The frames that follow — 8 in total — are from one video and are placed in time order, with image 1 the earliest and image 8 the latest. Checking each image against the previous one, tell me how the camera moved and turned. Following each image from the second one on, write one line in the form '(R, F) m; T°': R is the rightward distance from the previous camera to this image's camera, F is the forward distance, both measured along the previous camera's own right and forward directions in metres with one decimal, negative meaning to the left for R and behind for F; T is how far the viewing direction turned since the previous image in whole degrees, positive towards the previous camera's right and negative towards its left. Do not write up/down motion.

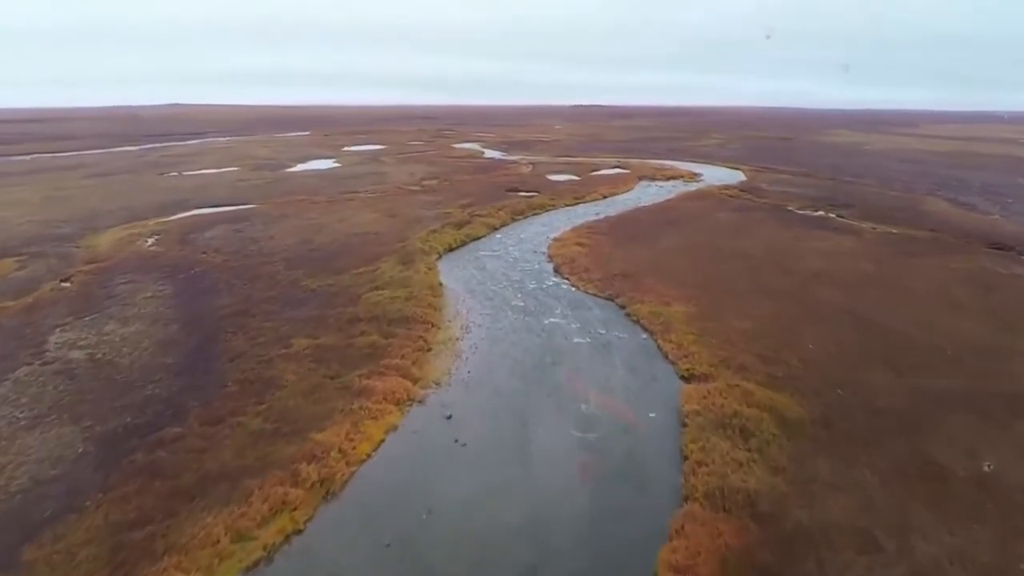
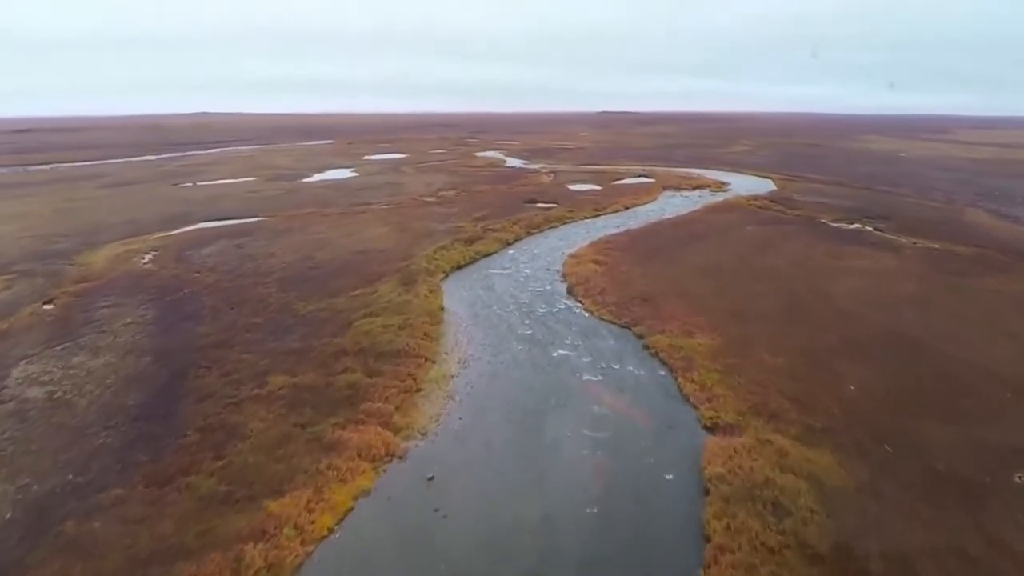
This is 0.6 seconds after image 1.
(+0.4, +2.1) m; -1°
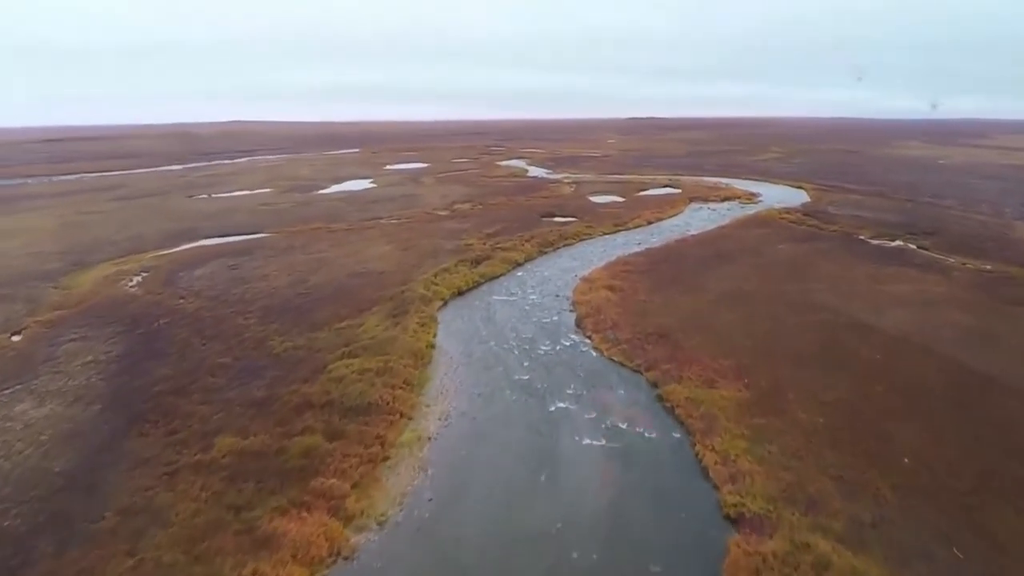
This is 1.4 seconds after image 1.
(+0.5, +2.6) m; -1°
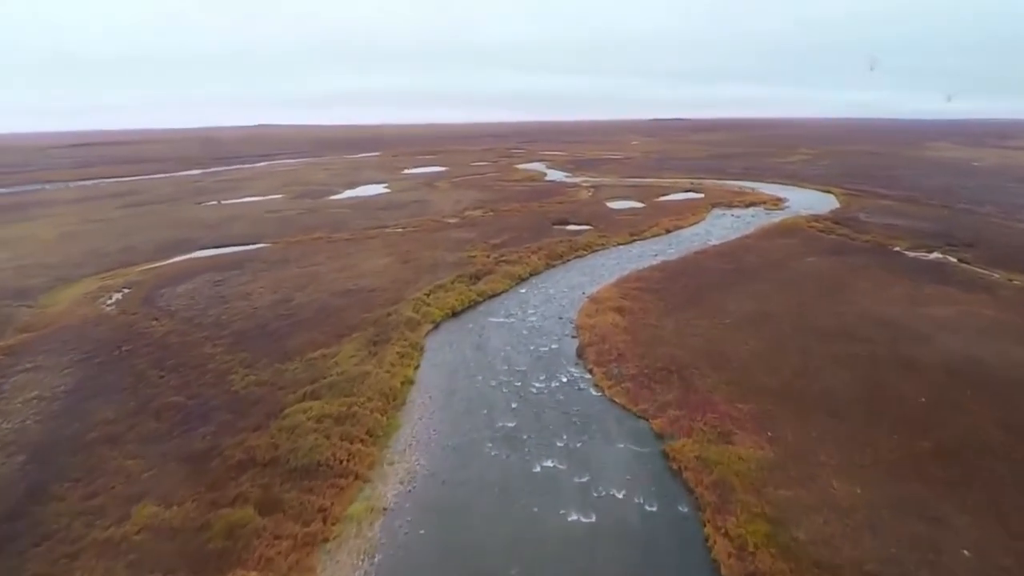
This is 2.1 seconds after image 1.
(+0.5, +2.4) m; -1°
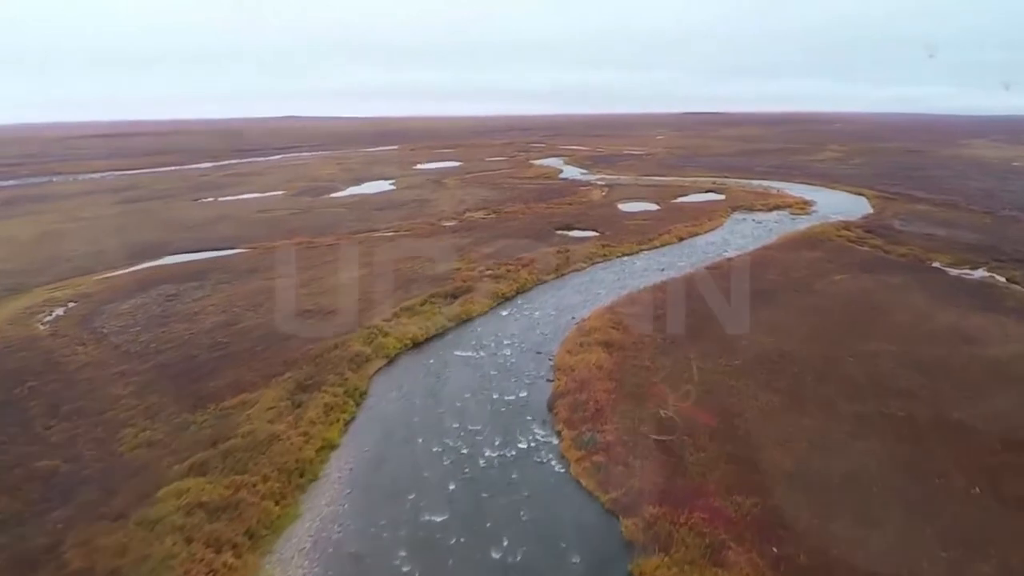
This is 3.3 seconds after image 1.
(+0.9, +3.4) m; -1°
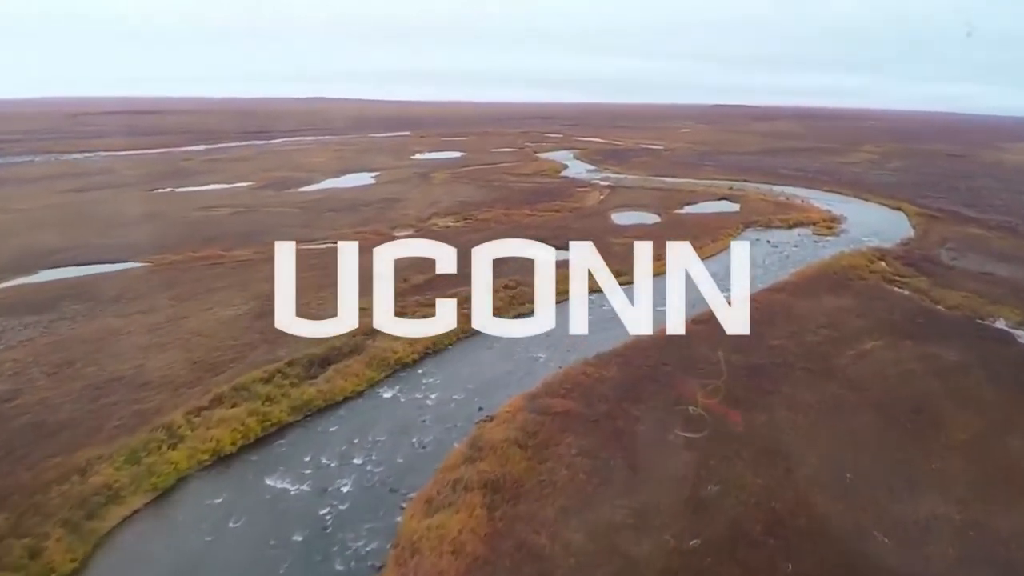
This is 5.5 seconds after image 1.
(+1.8, +6.8) m; -1°
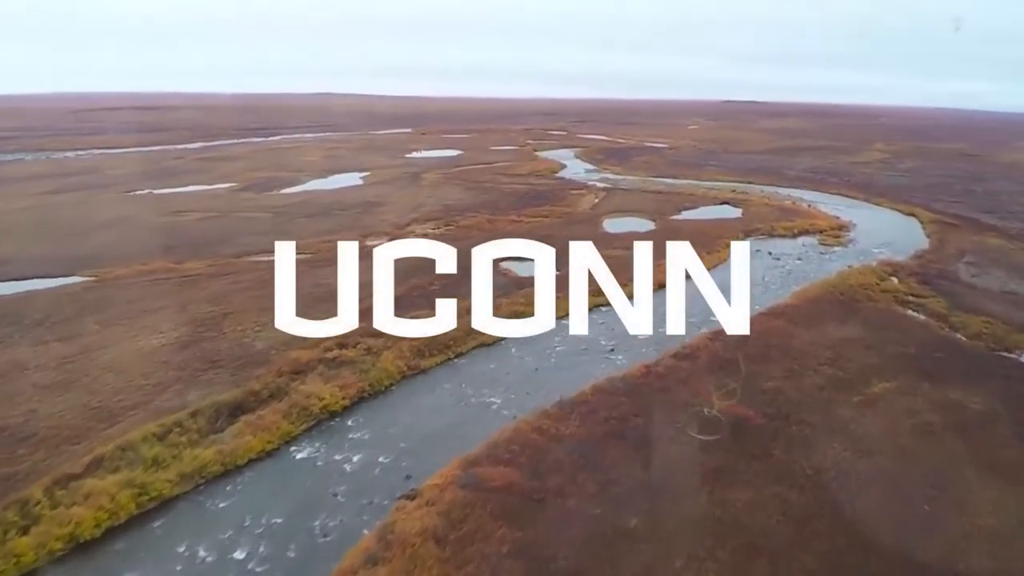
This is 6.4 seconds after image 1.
(+0.7, +2.5) m; 0°
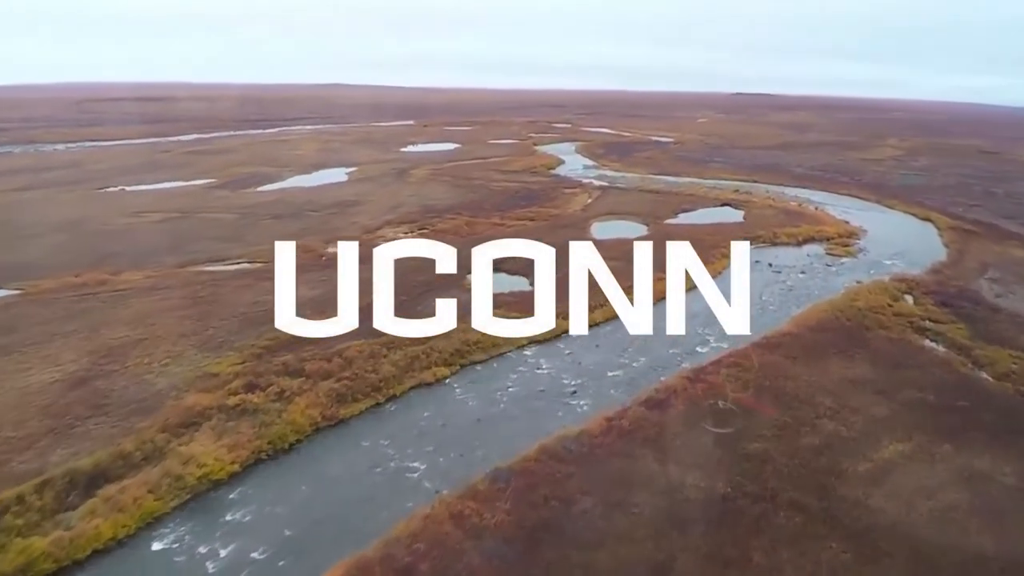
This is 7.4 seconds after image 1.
(+0.8, +2.7) m; -1°
